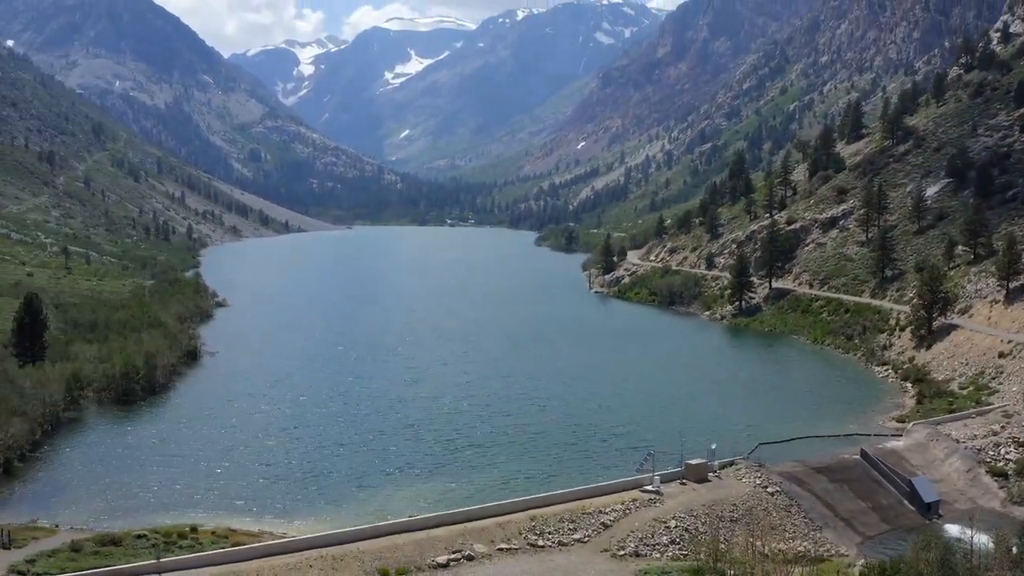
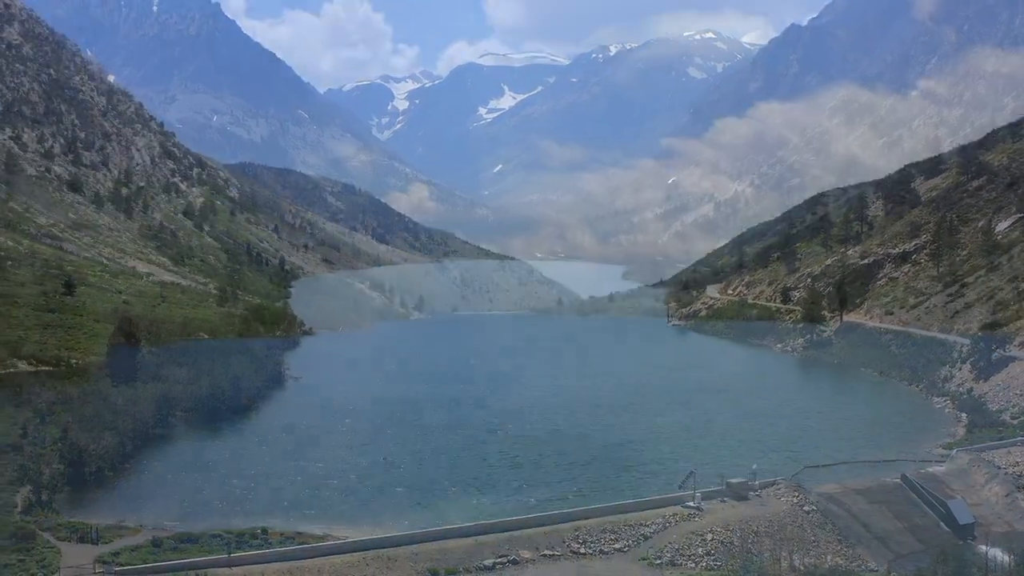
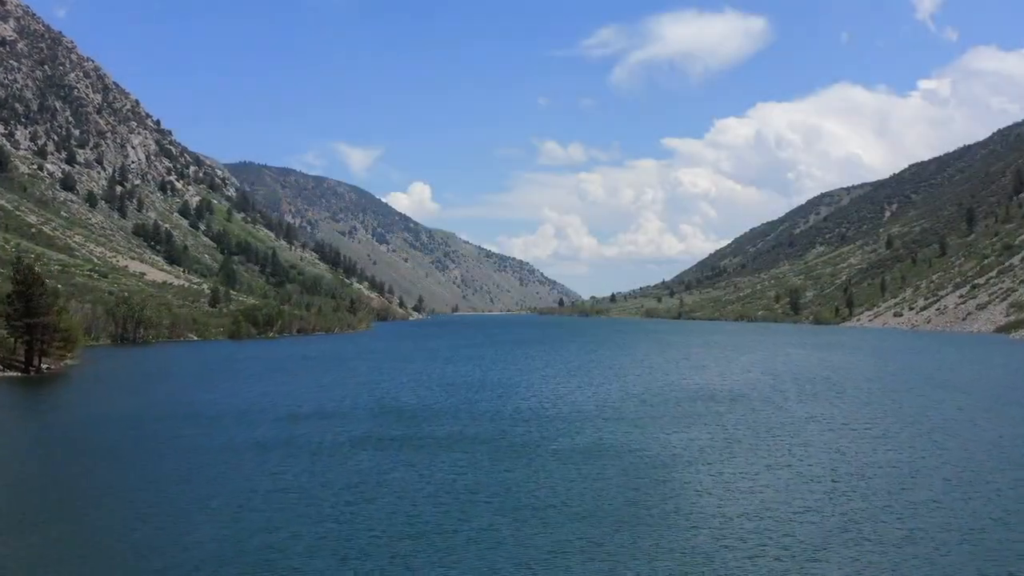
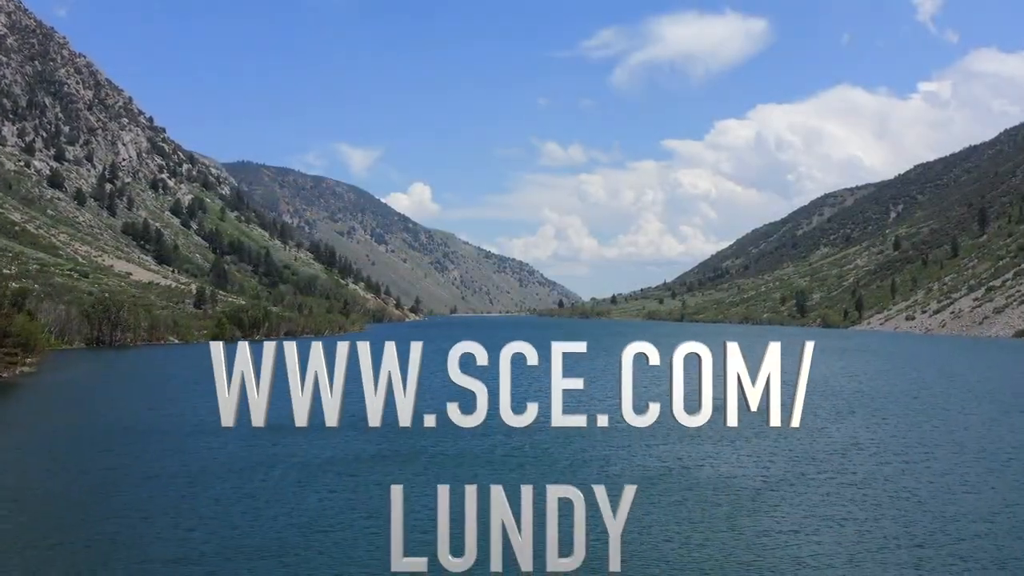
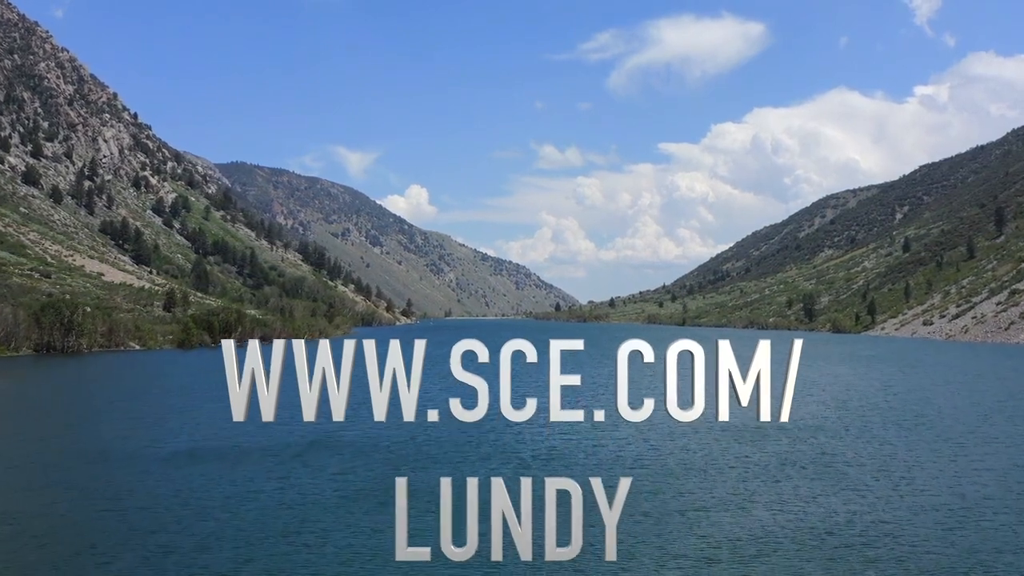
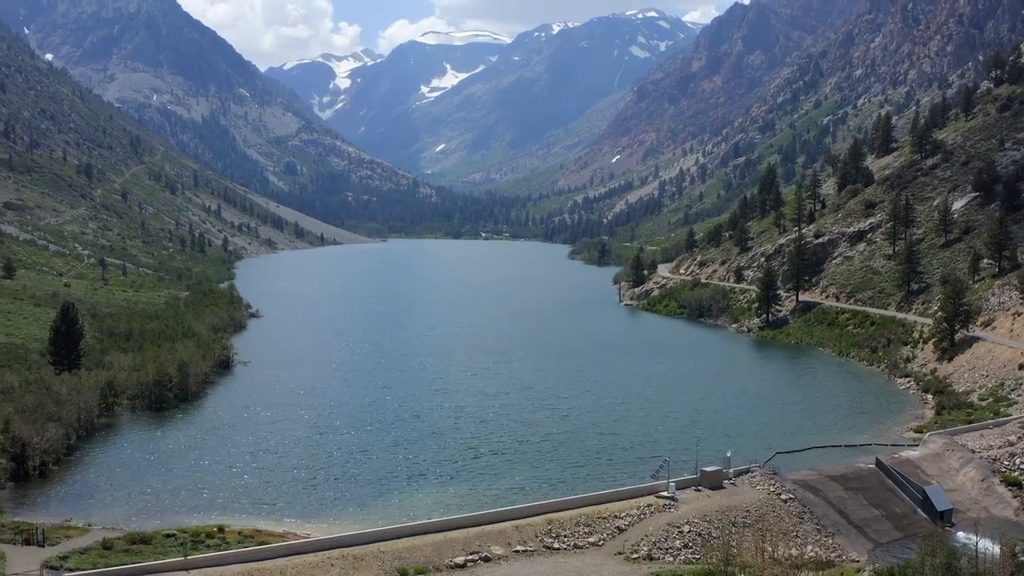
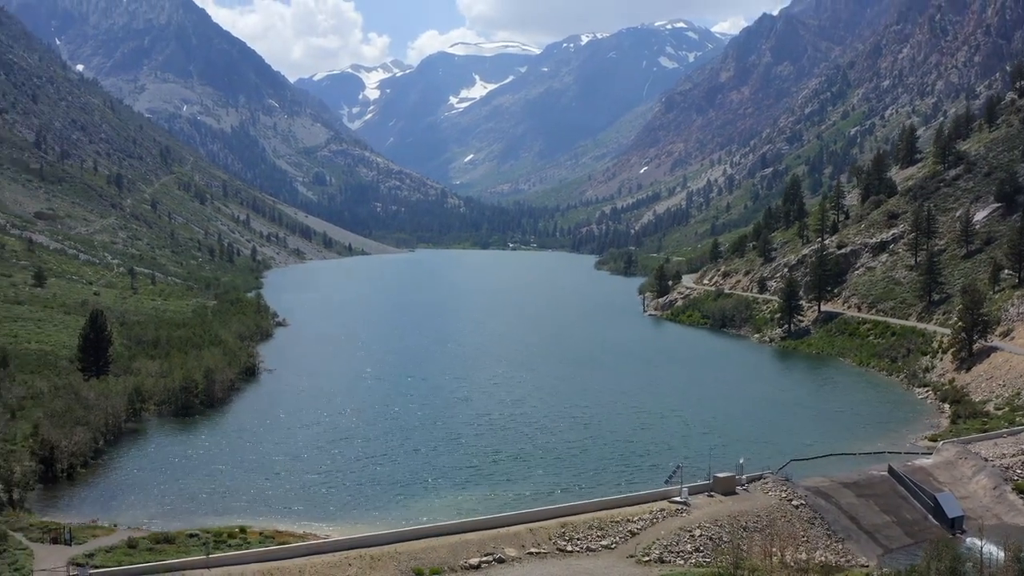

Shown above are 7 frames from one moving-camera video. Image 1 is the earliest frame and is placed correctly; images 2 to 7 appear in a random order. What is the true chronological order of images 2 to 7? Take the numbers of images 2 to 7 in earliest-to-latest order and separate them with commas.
6, 7, 2, 3, 4, 5
